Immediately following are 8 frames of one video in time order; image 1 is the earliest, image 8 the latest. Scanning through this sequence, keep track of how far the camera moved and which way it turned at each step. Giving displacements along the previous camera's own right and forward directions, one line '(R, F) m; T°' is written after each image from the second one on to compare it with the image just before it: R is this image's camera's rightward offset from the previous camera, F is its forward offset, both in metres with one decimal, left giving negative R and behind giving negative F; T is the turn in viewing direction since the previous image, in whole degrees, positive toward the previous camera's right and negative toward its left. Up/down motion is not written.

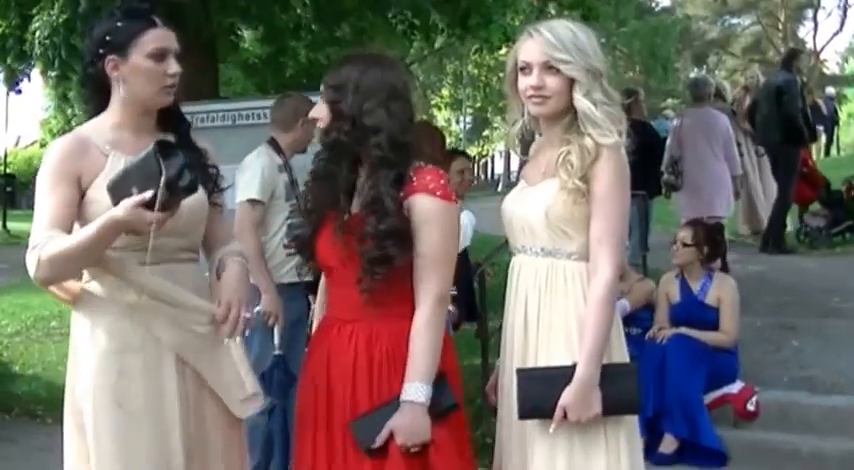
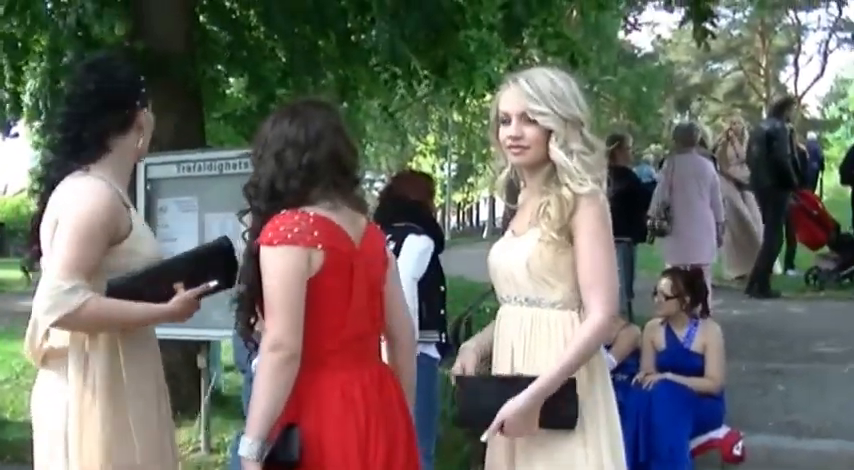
(0.0, 0.0) m; 0°
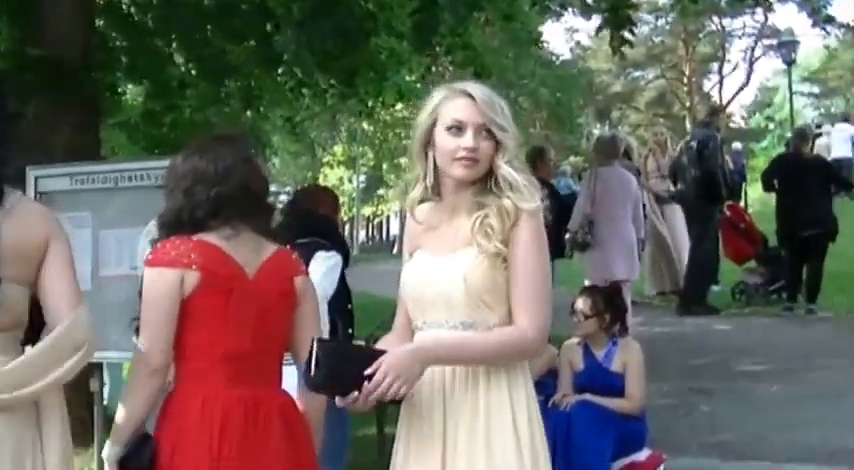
(0.0, +0.5) m; +3°
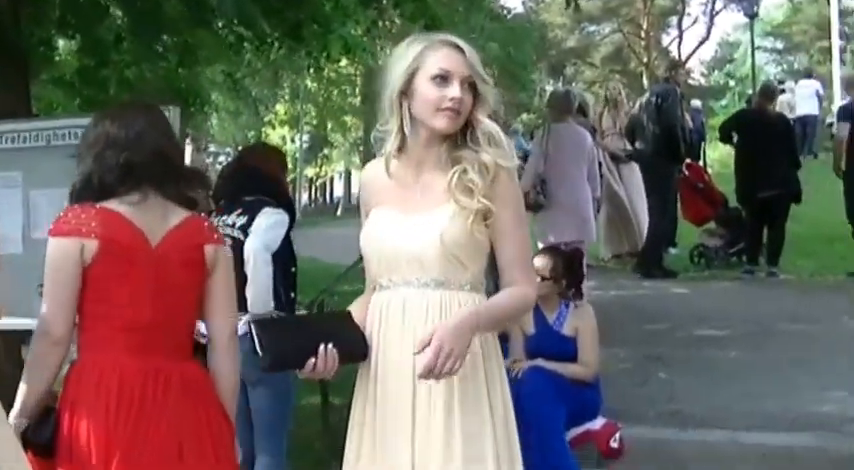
(0.0, +0.4) m; +2°
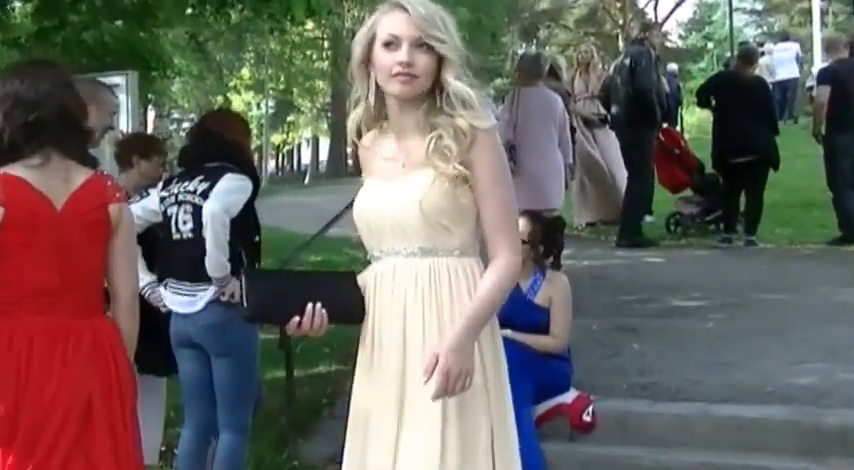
(-0.6, +0.4) m; +5°
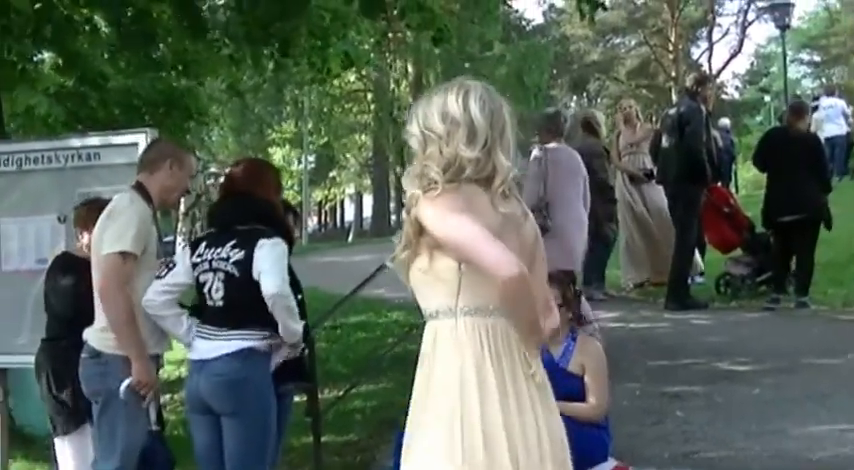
(+0.2, +0.3) m; -3°
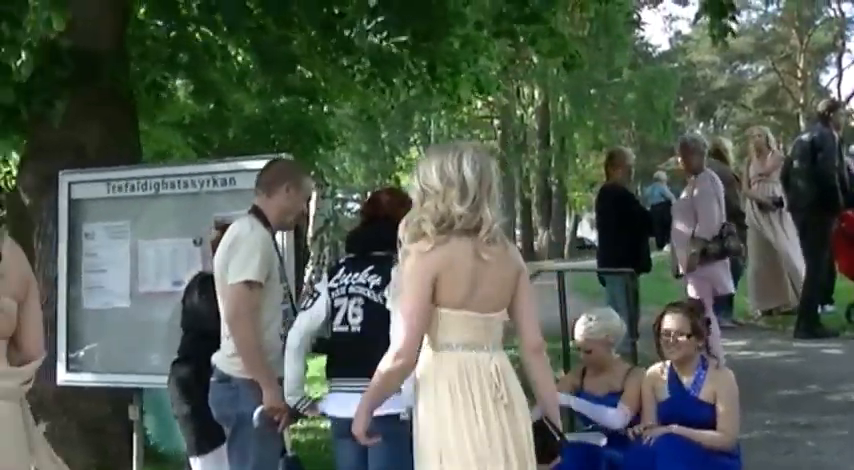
(-0.1, 0.0) m; -3°
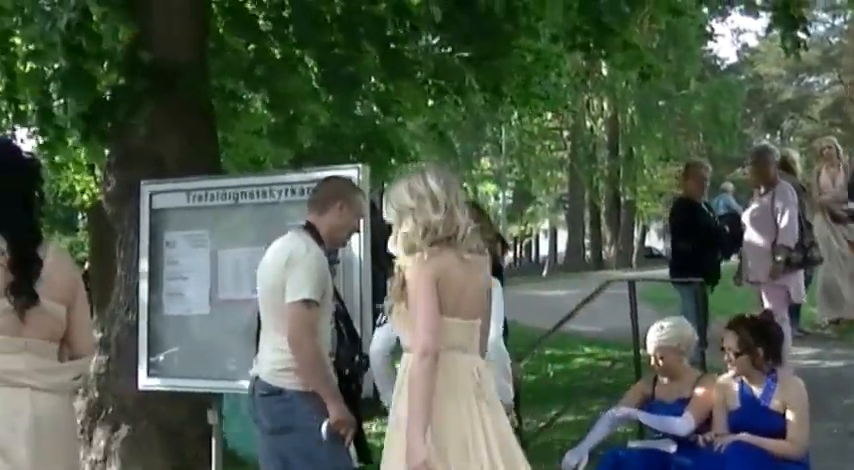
(-0.1, -0.2) m; -2°
